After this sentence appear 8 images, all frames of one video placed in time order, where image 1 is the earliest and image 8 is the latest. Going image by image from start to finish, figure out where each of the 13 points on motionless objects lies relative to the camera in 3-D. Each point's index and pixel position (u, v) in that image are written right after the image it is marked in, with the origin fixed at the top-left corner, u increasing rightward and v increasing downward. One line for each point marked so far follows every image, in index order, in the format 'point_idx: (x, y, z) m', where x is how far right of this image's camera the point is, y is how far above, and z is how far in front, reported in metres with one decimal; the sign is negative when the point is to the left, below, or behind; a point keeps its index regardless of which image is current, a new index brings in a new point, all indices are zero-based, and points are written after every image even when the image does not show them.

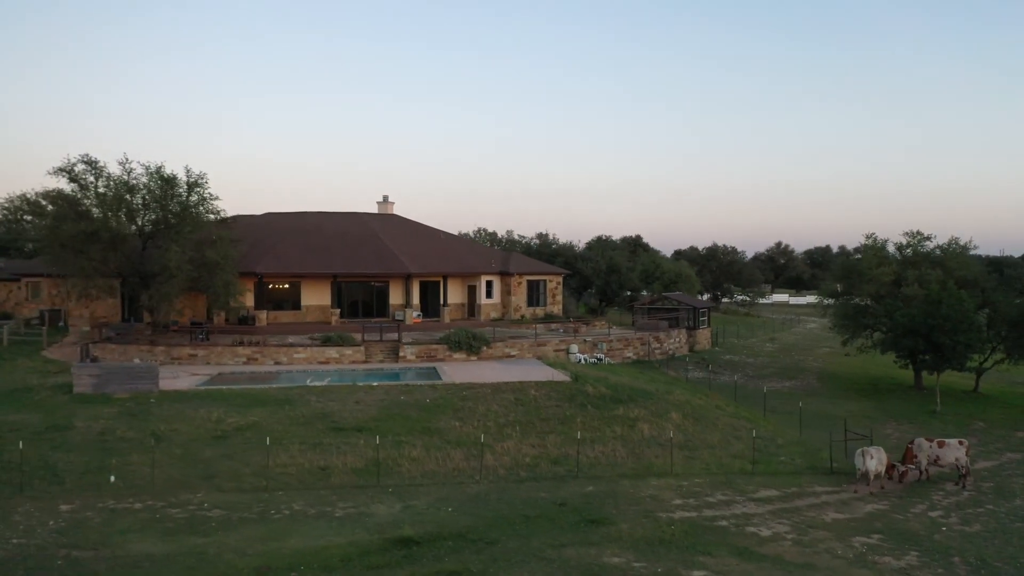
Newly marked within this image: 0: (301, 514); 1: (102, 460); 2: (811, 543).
0: (-1.5, -1.6, +5.2) m
1: (-3.5, -1.5, +6.1) m
2: (+1.9, -1.7, +4.8) m
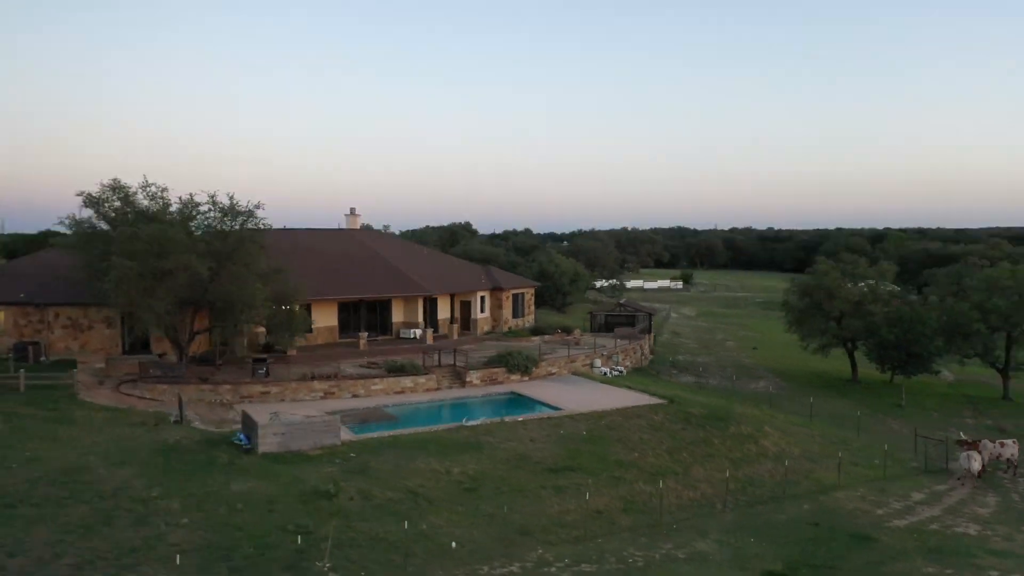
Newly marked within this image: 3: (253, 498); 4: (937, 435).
0: (+1.2, -2.3, +6.2) m
1: (-0.9, -2.2, +6.5) m
2: (+4.6, -2.4, +6.8) m
3: (-2.5, -2.1, +6.9) m
4: (+6.4, -2.2, +10.9) m
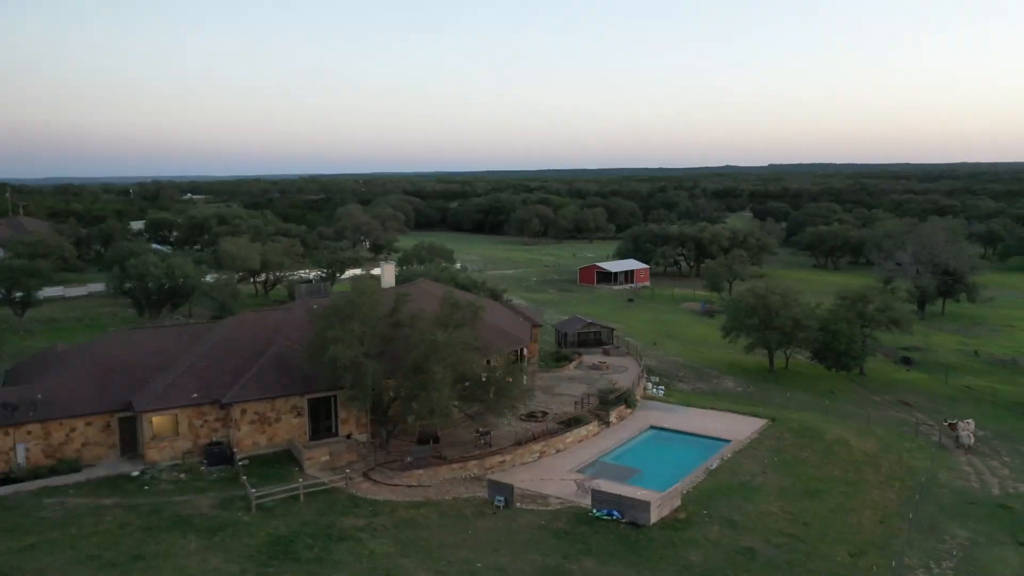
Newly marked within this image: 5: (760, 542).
0: (+6.4, -3.7, +10.3) m
1: (+4.3, -3.7, +9.7) m
2: (+9.2, -3.6, +12.4) m
3: (+2.8, -3.6, +9.3) m
4: (+9.0, -3.1, +16.8) m
5: (+3.4, -3.6, +9.9) m
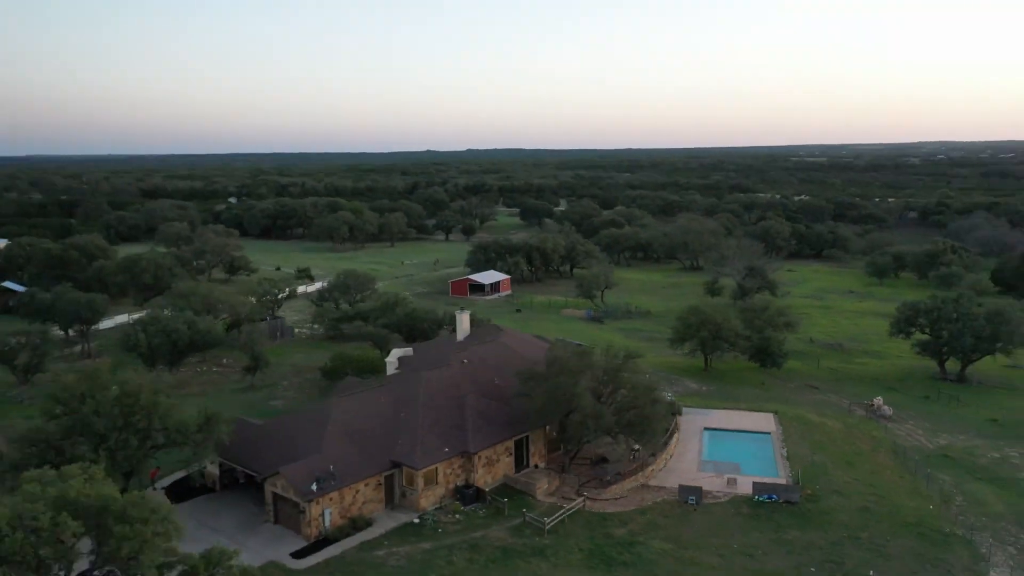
0: (+10.0, -4.5, +16.4) m
1: (+8.3, -4.6, +15.0) m
2: (+11.9, -4.2, +19.2) m
3: (+6.9, -4.6, +14.2) m
4: (+10.2, -3.7, +23.3) m
5: (+7.4, -4.5, +14.9) m
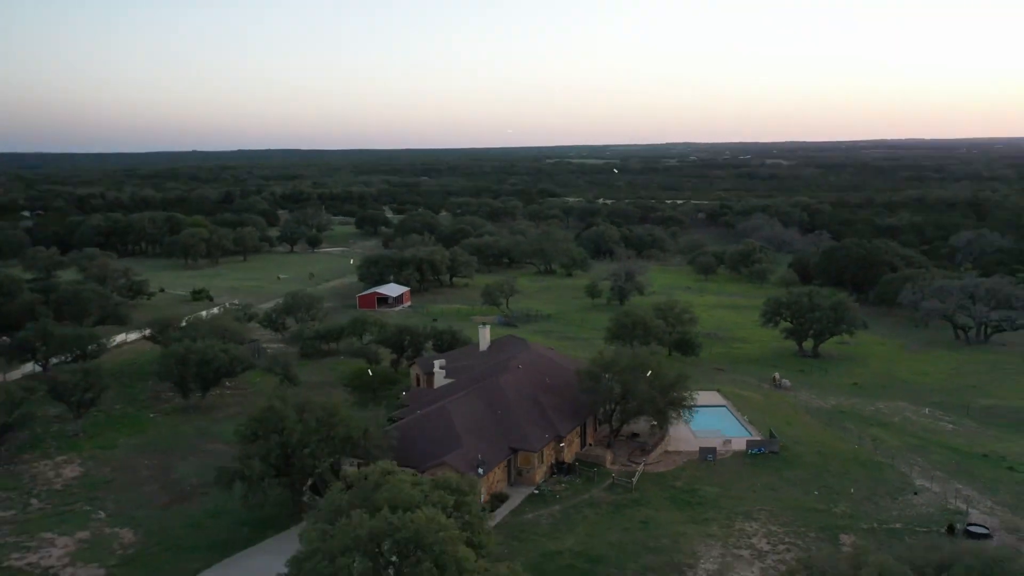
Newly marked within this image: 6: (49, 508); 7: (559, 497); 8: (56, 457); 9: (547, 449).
0: (+11.0, -4.6, +22.9) m
1: (+9.7, -4.7, +21.2) m
2: (+12.1, -4.2, +26.2) m
3: (+8.6, -4.8, +20.0) m
4: (+9.3, -3.8, +29.7) m
5: (+8.9, -4.7, +20.8) m
6: (-9.9, -4.8, +15.5) m
7: (+1.1, -4.9, +16.4) m
8: (-11.4, -4.2, +18.0) m
9: (+0.9, -3.9, +17.2) m
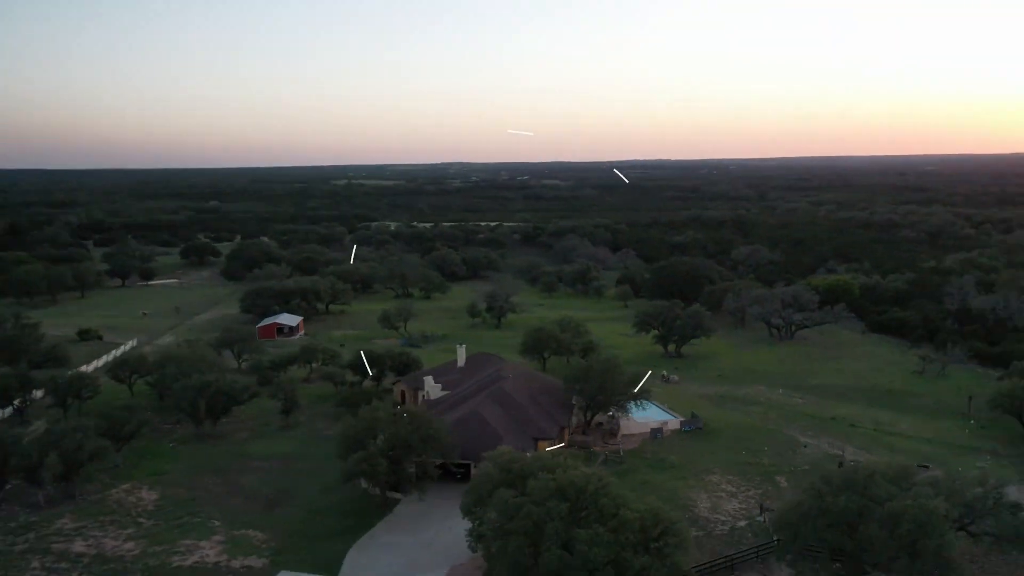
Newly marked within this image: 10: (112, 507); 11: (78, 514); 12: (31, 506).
0: (+9.6, -5.1, +30.2) m
1: (+8.9, -5.2, +28.2) m
2: (+9.8, -4.8, +33.7) m
3: (+8.1, -5.3, +26.8) m
4: (+6.2, -4.7, +36.3) m
5: (+8.1, -5.2, +27.6) m
6: (-8.5, -5.8, +17.5) m
7: (+1.9, -5.5, +21.3) m
8: (-10.6, -5.4, +19.5) m
9: (+1.4, -4.6, +22.0) m
10: (-10.2, -5.6, +18.2) m
11: (-10.8, -5.6, +17.8) m
12: (-12.2, -5.5, +18.1) m
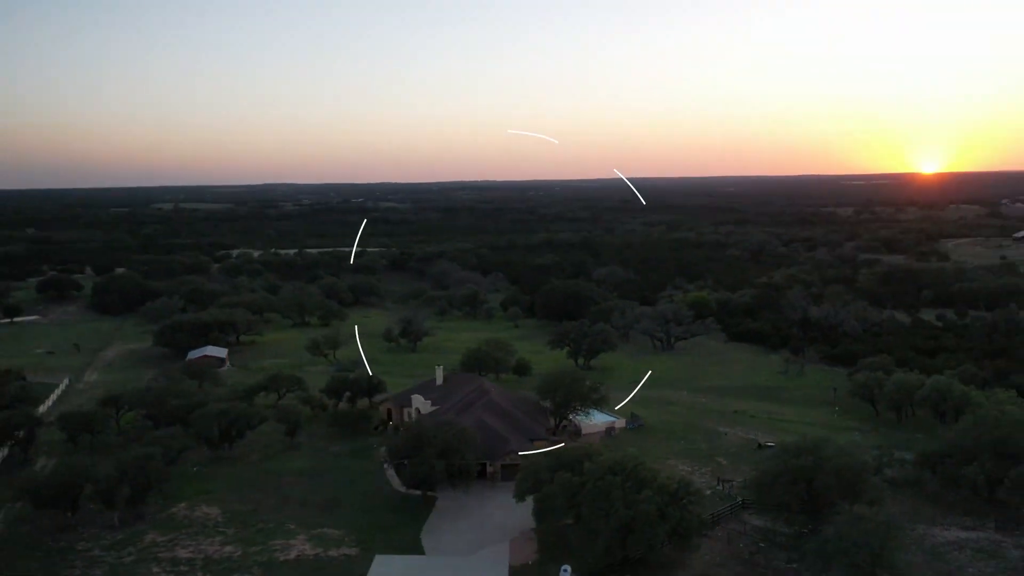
0: (+7.6, -6.1, +36.2) m
1: (+7.3, -6.2, +34.0) m
2: (+7.1, -5.9, +39.6) m
3: (+6.9, -6.2, +32.5) m
4: (+3.0, -6.0, +41.4) m
5: (+6.7, -6.1, +33.4) m
6: (-7.5, -6.8, +19.9) m
7: (+1.9, -6.4, +25.9) m
8: (-9.9, -6.5, +21.5) m
9: (+1.2, -5.5, +26.5) m
10: (-9.3, -6.7, +20.3) m
11: (-9.8, -6.7, +19.8) m
12: (-11.2, -6.7, +19.8) m
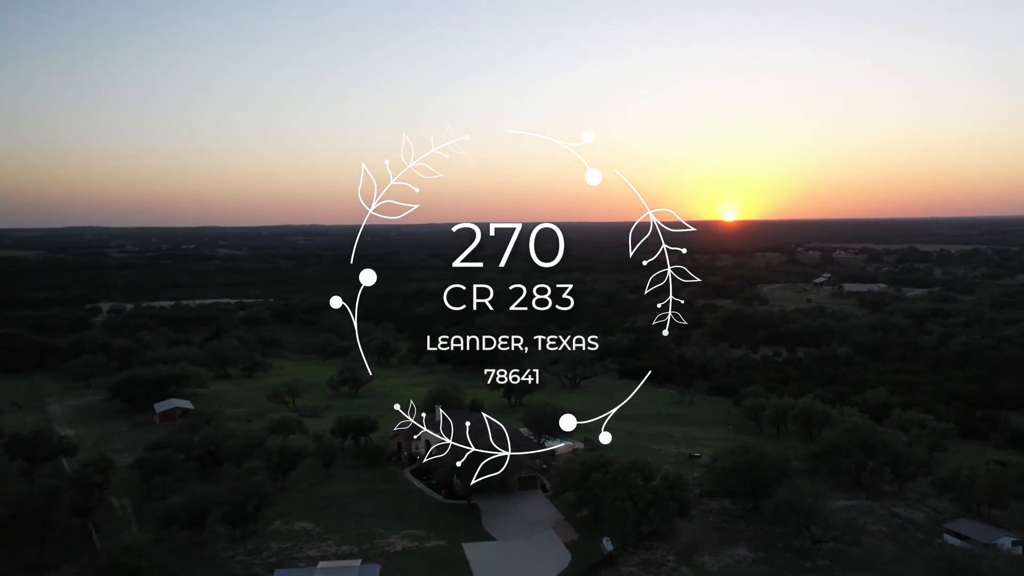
0: (+5.6, -9.0, +44.0) m
1: (+5.7, -8.9, +41.9) m
2: (+4.3, -9.1, +47.2) m
3: (+5.6, -8.9, +40.3) m
4: (-0.1, -9.2, +48.2) m
5: (+5.2, -8.9, +41.1) m
6: (-5.8, -8.7, +25.0) m
7: (+2.1, -8.7, +32.8) m
8: (-8.5, -8.5, +26.0) m
9: (+1.4, -7.8, +33.2) m
10: (-7.6, -8.6, +24.9) m
11: (-8.0, -8.6, +24.3) m
12: (-9.4, -8.6, +24.1) m
